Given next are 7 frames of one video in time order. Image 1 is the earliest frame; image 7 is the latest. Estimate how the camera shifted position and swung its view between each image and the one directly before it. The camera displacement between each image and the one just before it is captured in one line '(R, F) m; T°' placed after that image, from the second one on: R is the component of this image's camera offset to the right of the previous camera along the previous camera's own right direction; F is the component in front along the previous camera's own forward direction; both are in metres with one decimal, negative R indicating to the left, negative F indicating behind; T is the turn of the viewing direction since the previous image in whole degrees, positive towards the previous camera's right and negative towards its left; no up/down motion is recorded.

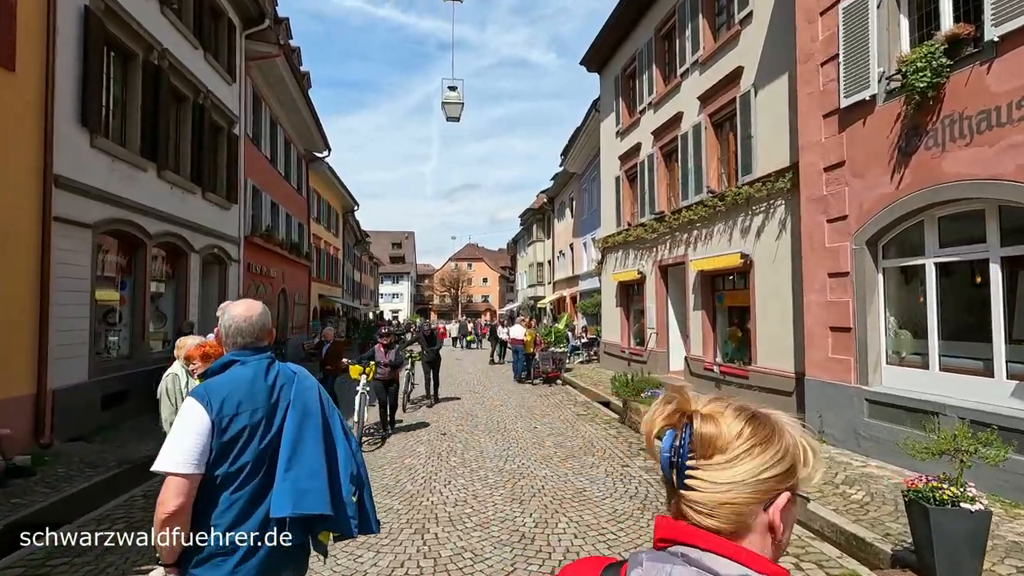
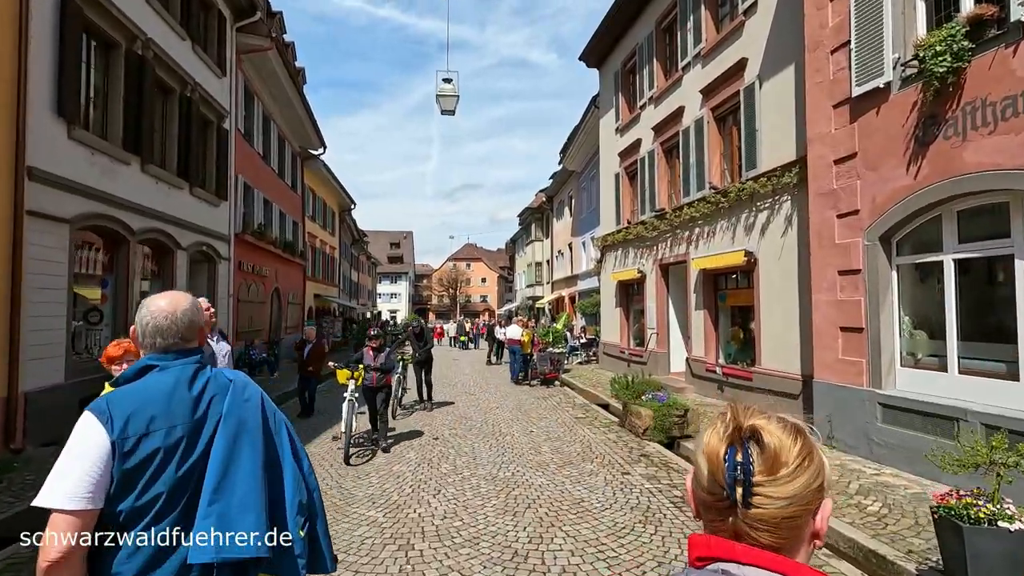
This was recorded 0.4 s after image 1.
(+0.1, +0.4) m; 0°
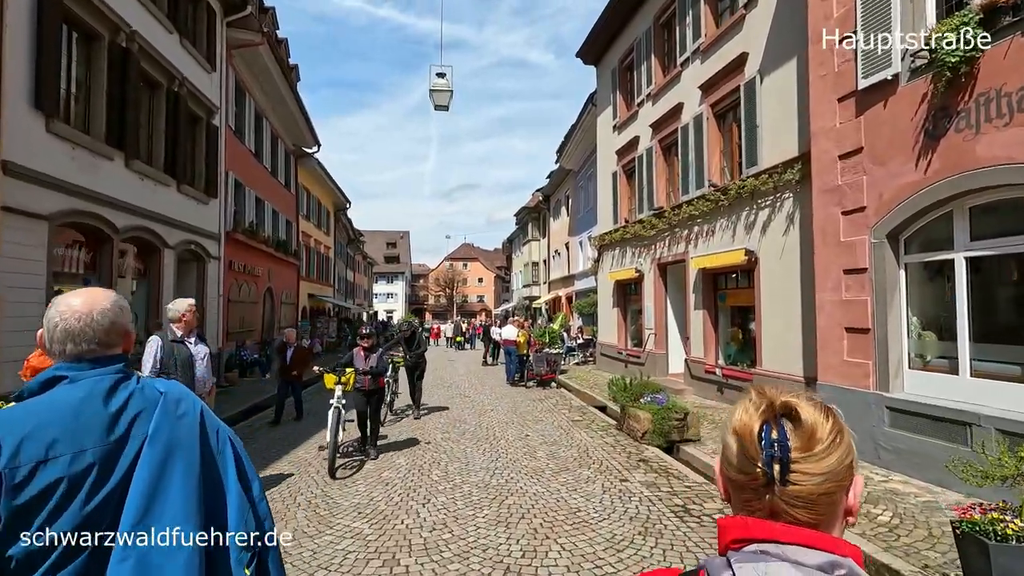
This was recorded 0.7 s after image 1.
(0.0, +0.3) m; 0°
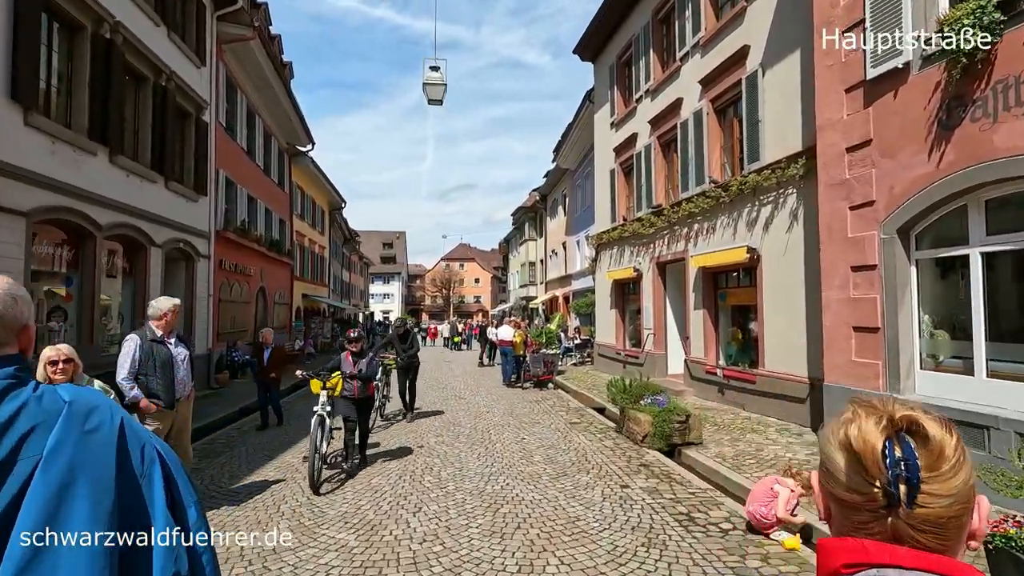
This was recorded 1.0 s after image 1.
(0.0, +0.3) m; 0°
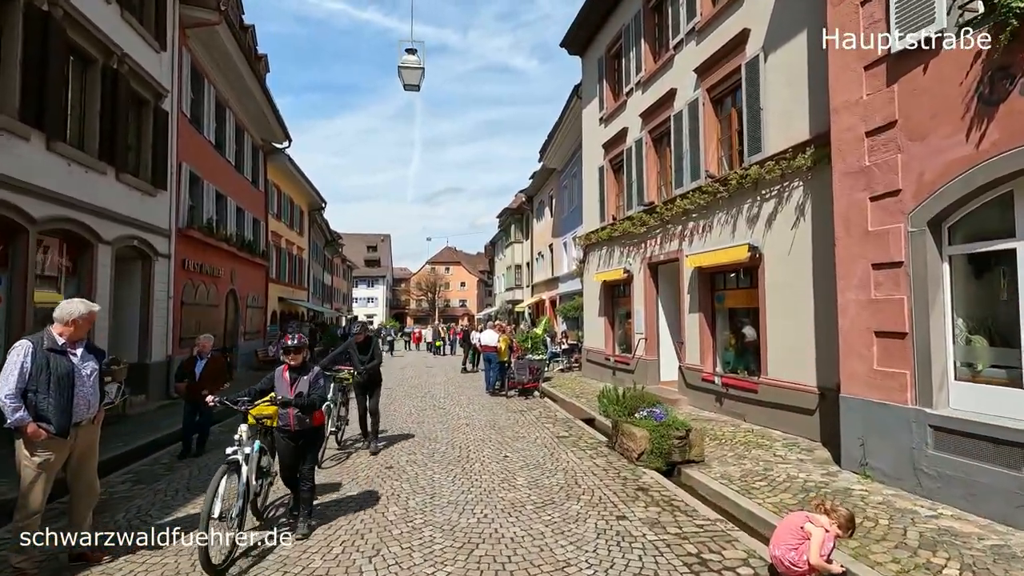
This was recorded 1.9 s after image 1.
(+0.1, +0.9) m; +1°
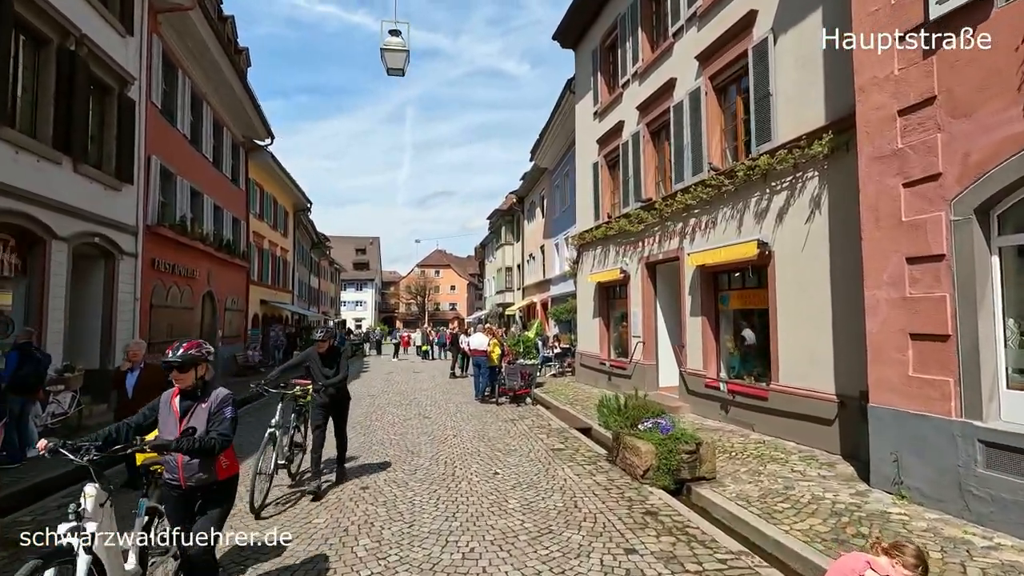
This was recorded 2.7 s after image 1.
(0.0, +0.8) m; +1°
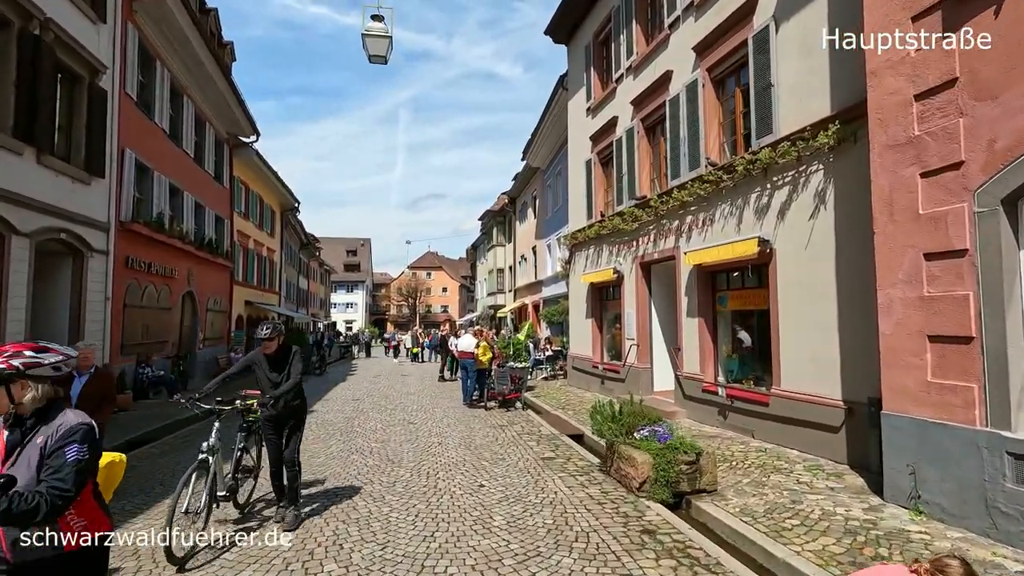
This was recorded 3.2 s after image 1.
(+0.1, +0.5) m; +1°
